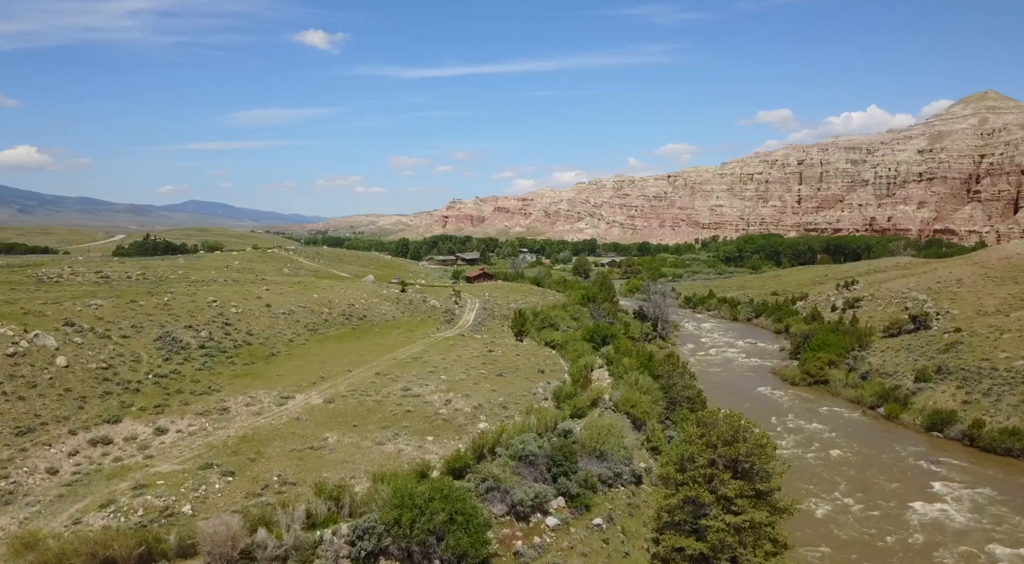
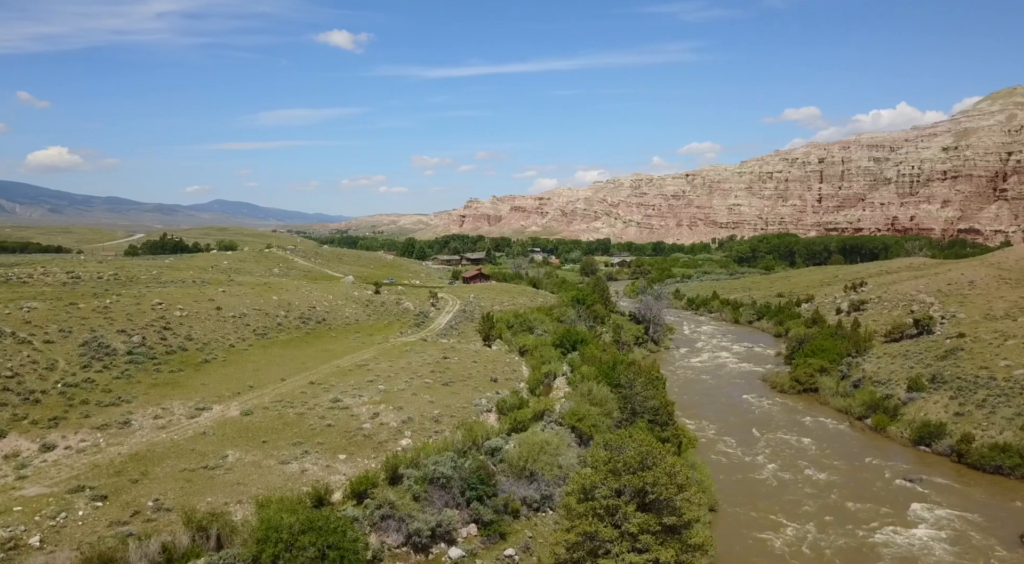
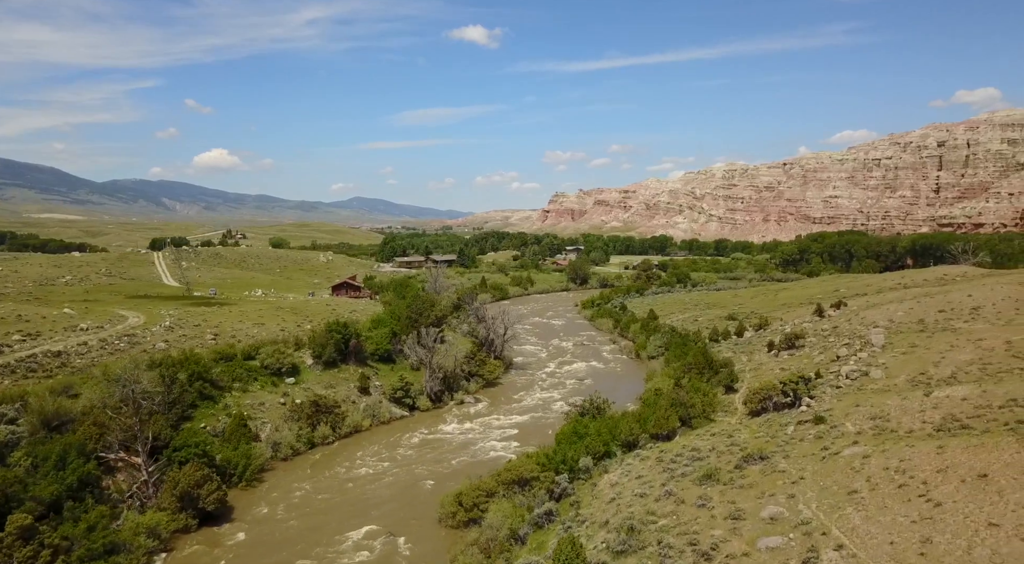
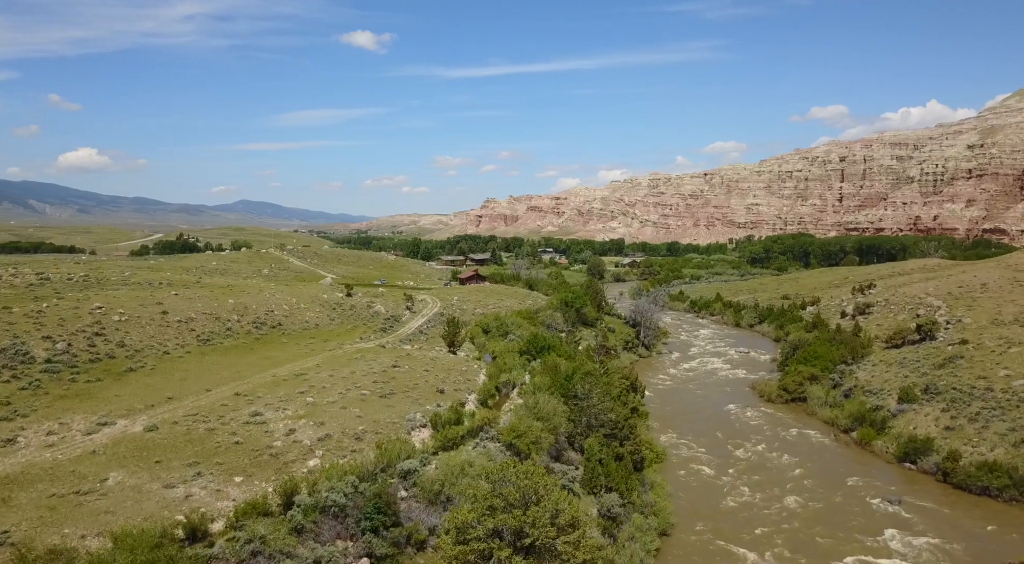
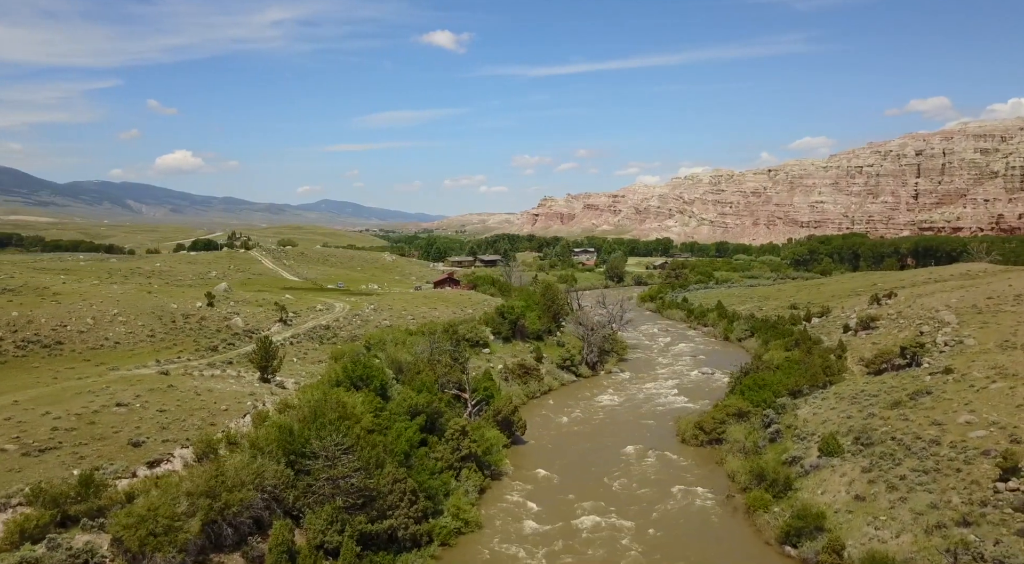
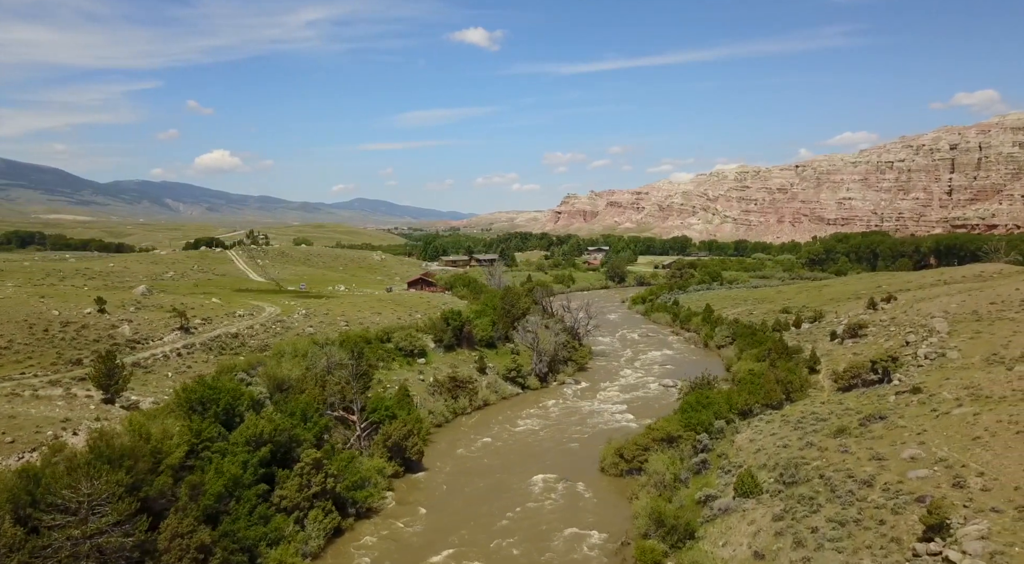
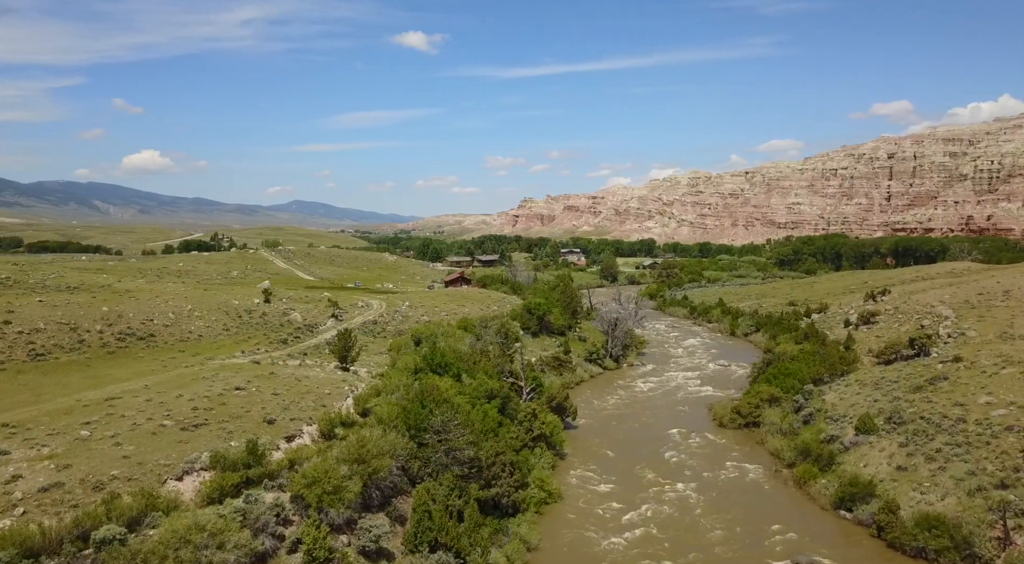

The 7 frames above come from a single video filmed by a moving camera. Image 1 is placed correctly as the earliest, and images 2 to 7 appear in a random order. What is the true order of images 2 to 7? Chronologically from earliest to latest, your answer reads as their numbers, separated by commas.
2, 4, 7, 5, 6, 3
